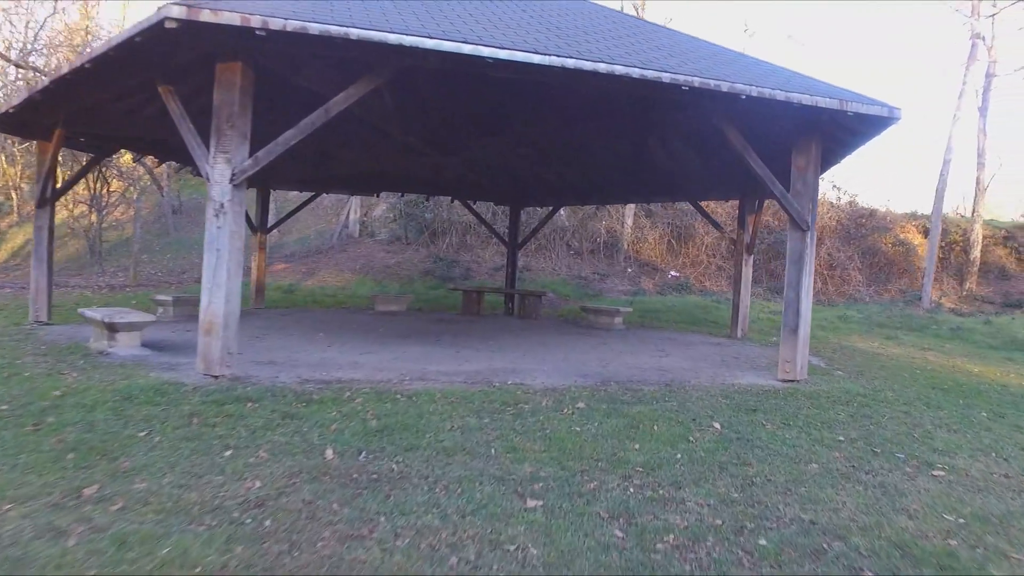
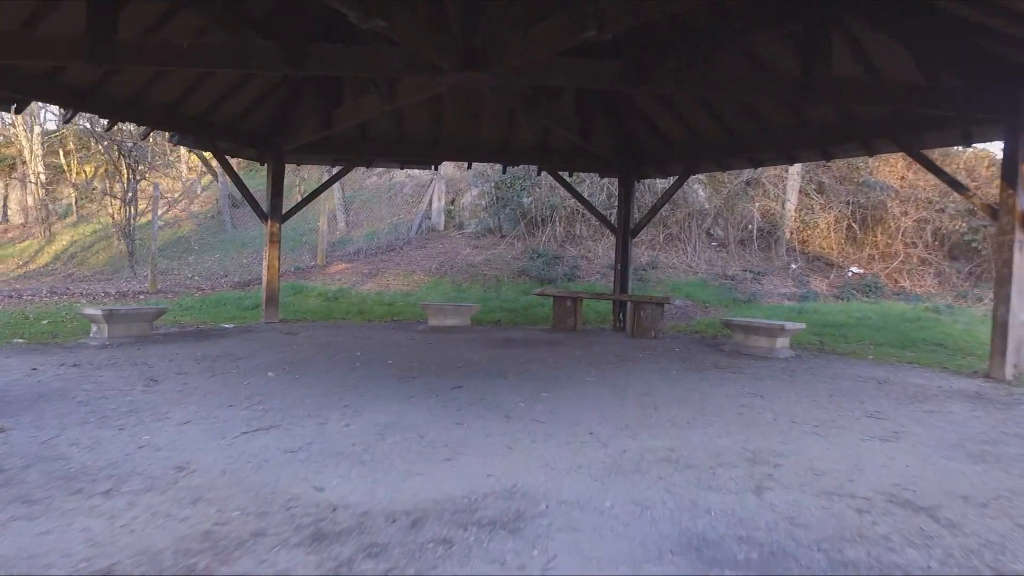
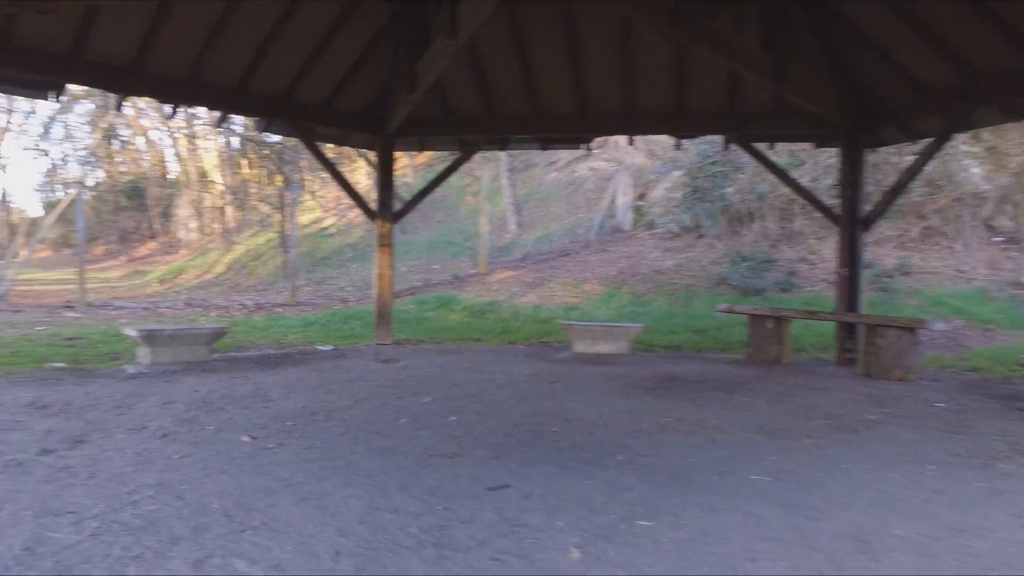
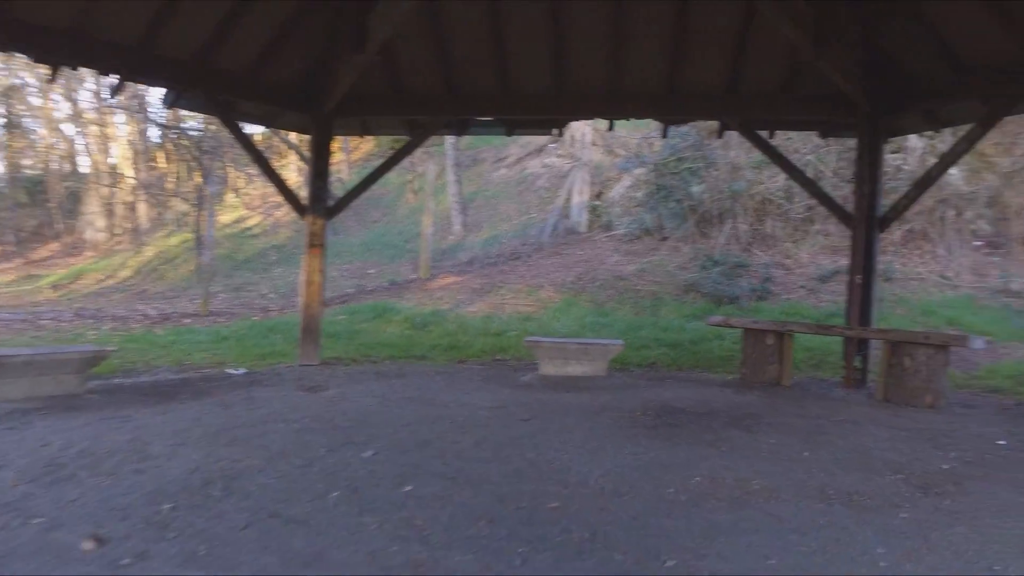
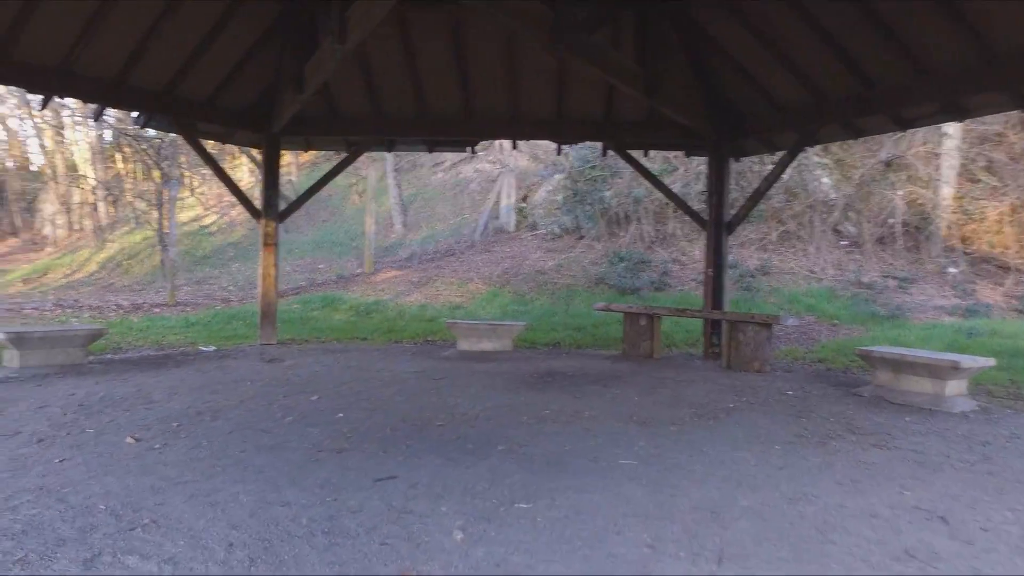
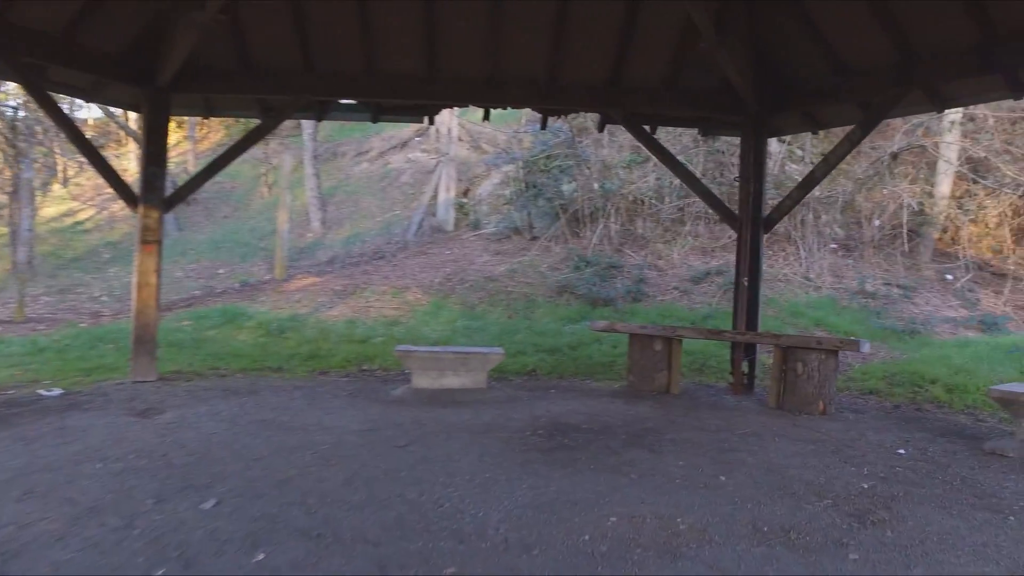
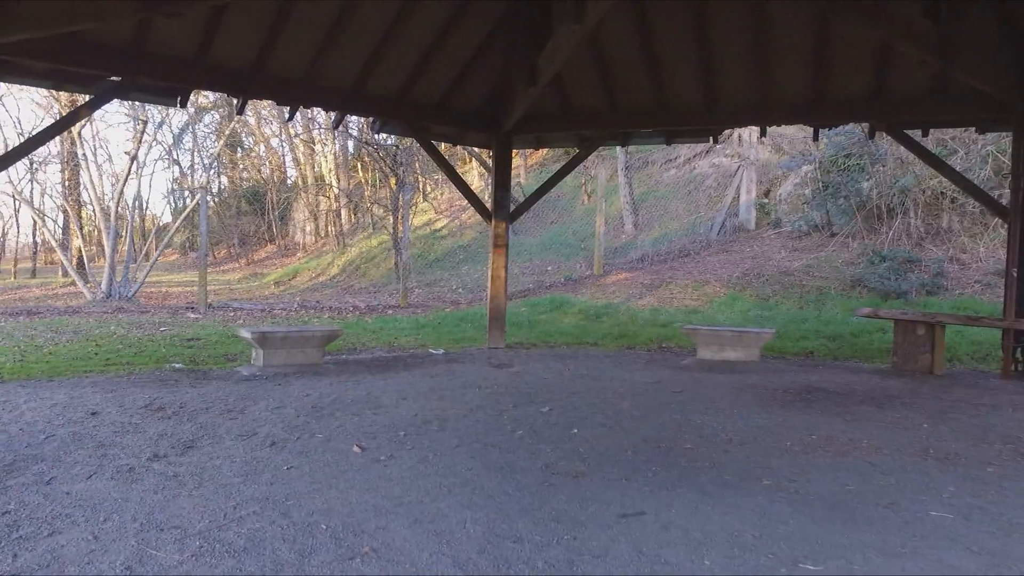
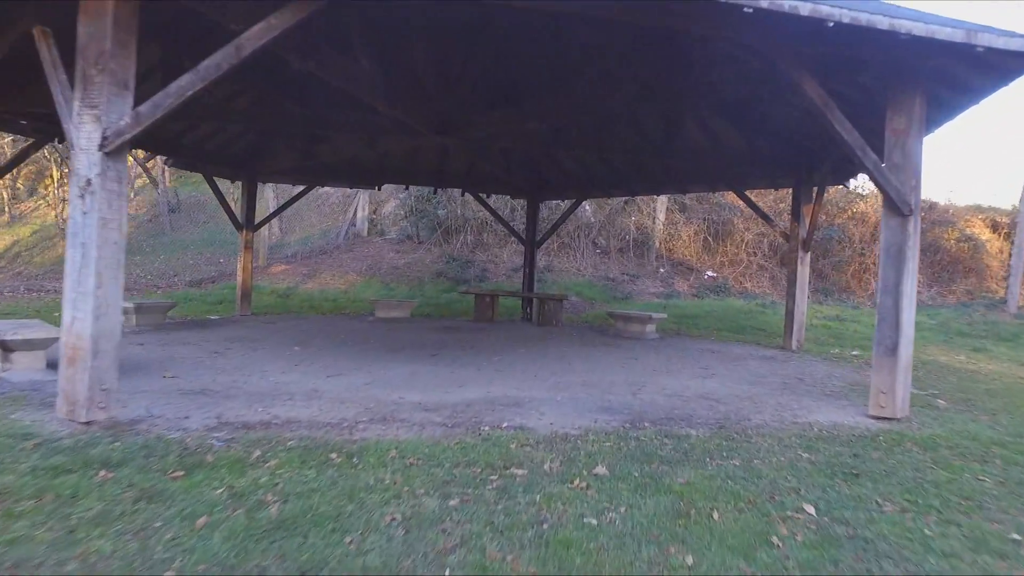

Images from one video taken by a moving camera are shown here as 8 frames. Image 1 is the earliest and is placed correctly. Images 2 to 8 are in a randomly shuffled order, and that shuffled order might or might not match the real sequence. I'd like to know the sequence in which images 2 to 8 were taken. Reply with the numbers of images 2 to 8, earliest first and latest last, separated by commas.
8, 2, 5, 3, 7, 4, 6
